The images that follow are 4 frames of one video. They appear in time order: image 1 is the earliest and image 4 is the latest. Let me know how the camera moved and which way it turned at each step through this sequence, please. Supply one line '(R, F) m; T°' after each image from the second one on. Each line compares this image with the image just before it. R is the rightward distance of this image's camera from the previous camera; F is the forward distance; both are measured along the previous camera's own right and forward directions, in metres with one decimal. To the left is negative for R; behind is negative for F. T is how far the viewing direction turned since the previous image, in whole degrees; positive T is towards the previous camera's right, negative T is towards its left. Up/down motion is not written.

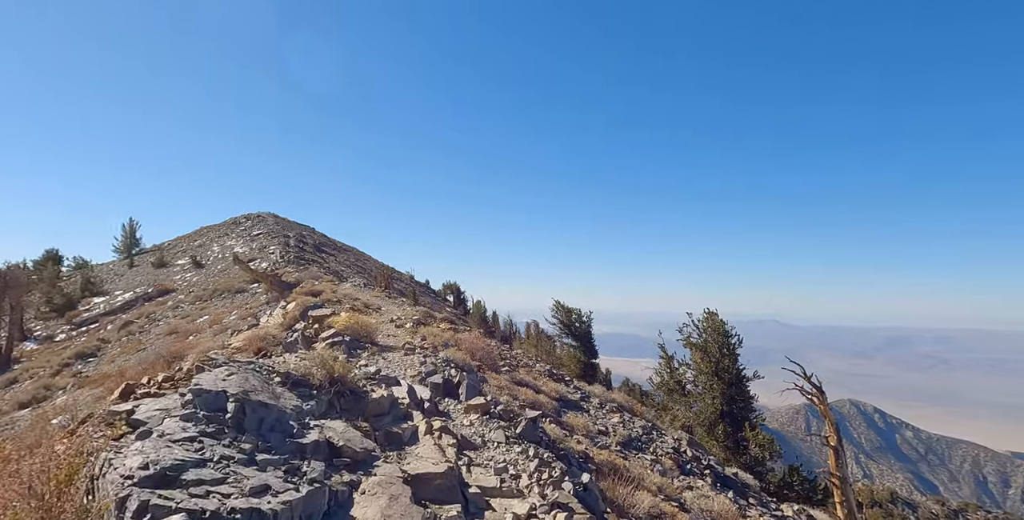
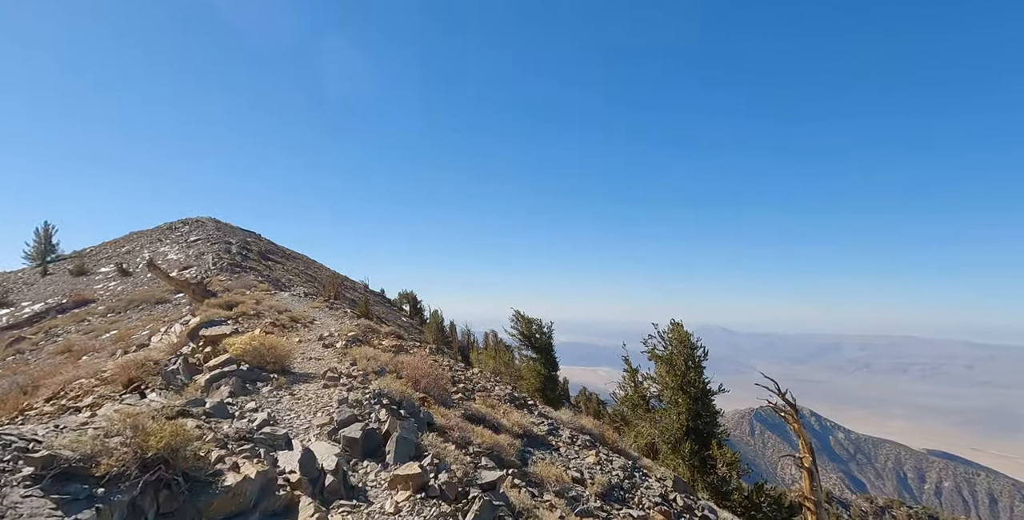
(0.0, +2.4) m; +5°
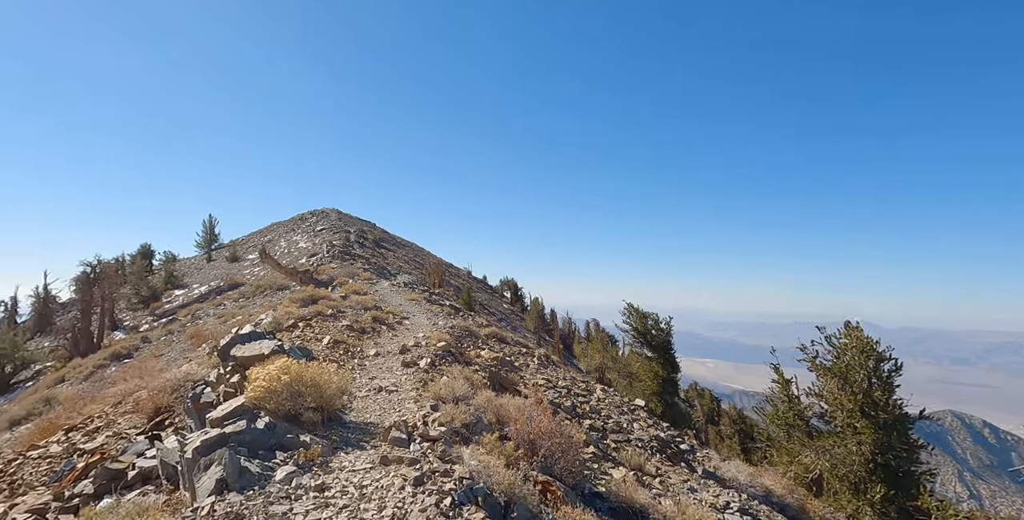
(-0.8, +3.8) m; -11°
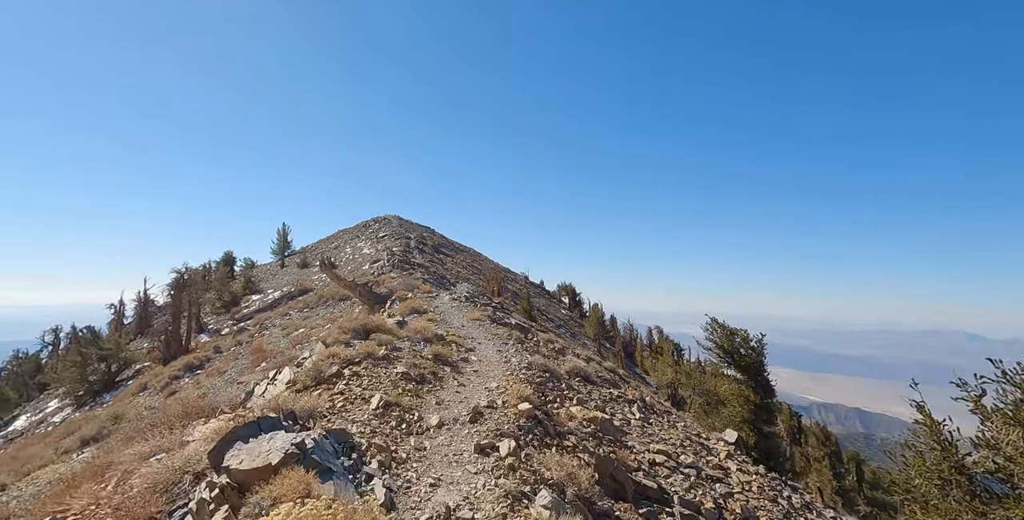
(-0.8, +2.8) m; -6°
